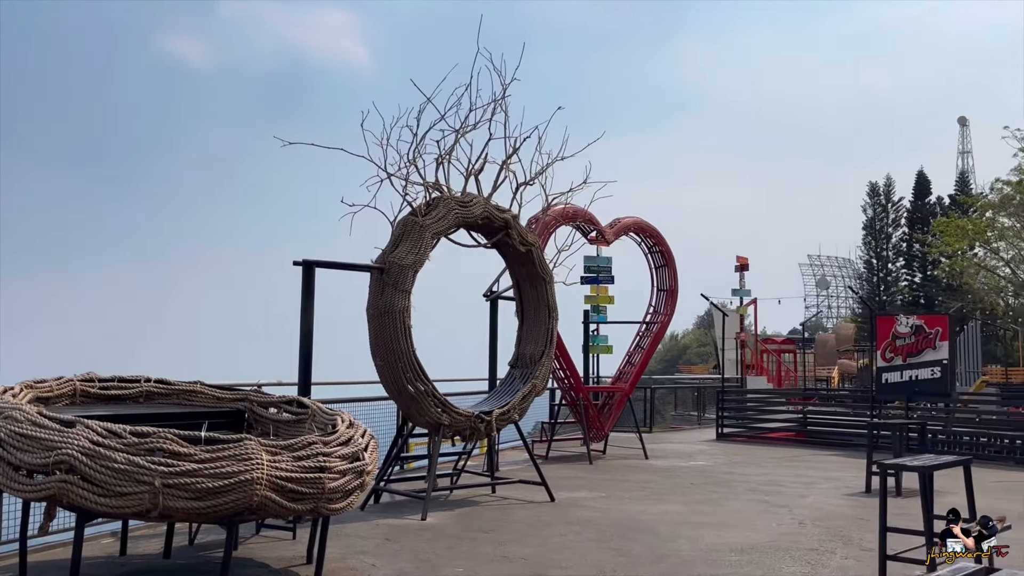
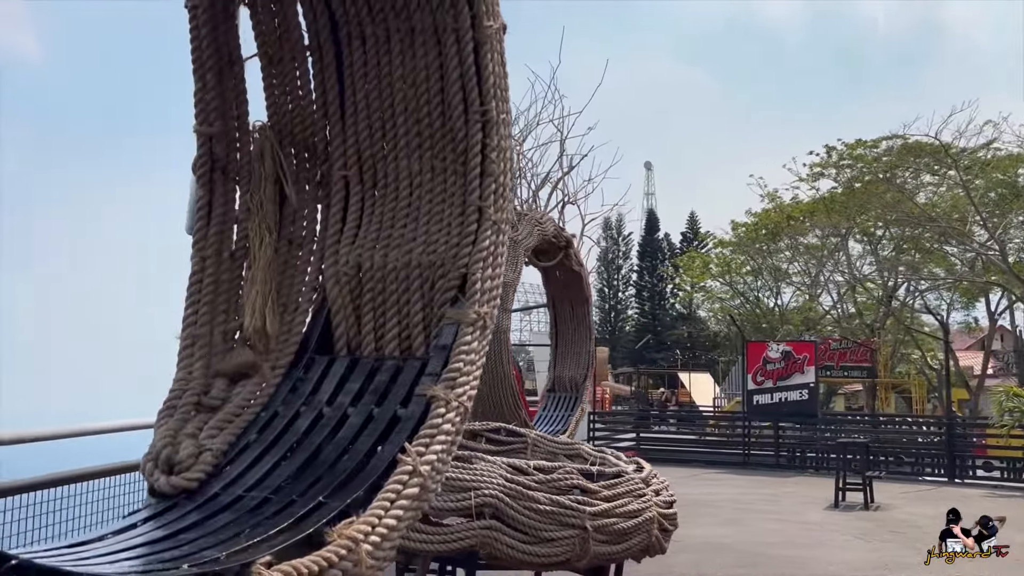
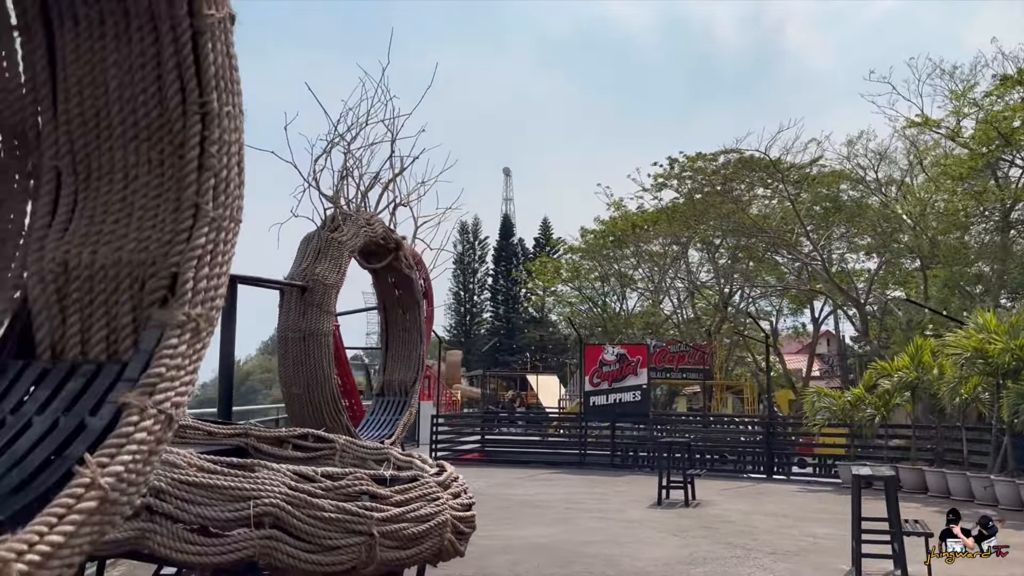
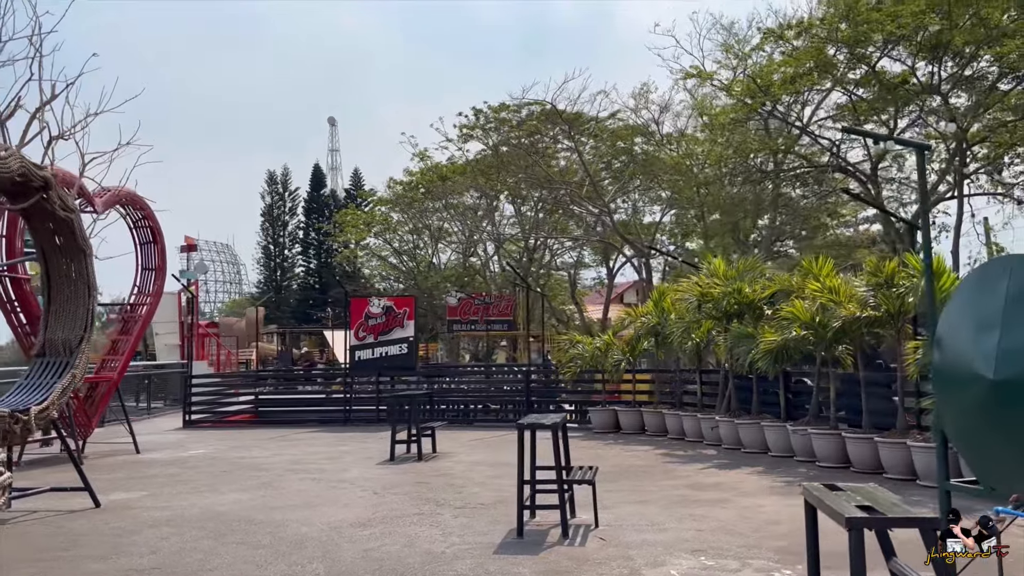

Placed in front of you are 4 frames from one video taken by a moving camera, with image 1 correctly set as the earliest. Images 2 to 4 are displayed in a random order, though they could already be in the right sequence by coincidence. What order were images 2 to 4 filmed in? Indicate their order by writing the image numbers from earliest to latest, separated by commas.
4, 3, 2
